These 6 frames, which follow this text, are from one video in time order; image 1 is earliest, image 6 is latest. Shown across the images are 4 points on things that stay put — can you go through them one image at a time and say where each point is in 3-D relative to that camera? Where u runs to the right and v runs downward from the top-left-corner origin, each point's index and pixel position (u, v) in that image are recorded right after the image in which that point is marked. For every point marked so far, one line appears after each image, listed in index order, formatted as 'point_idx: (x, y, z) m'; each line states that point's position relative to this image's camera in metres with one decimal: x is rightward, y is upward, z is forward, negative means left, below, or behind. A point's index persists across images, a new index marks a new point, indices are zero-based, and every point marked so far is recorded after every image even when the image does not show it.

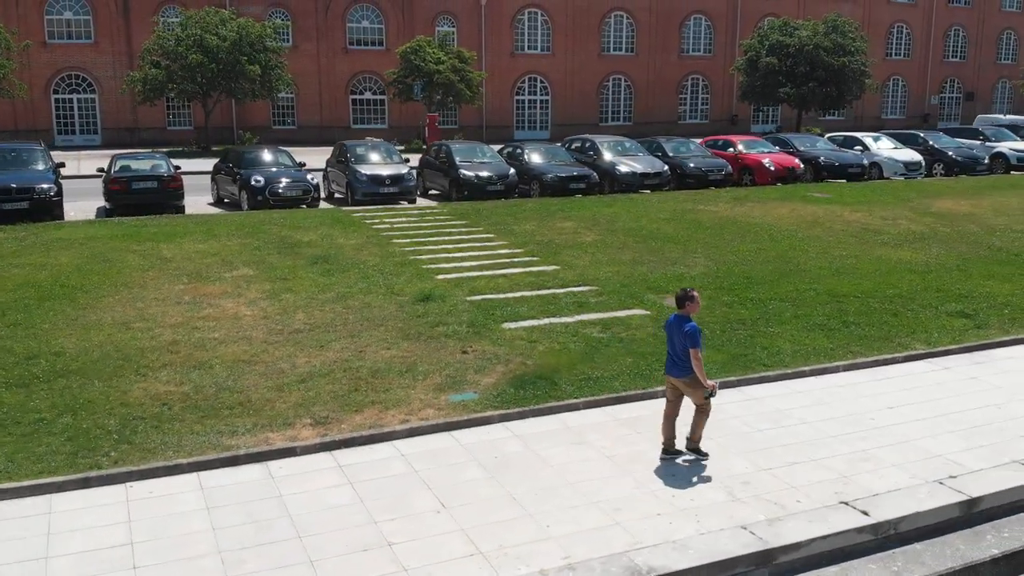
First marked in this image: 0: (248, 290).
0: (-3.3, 0.0, +11.7) m
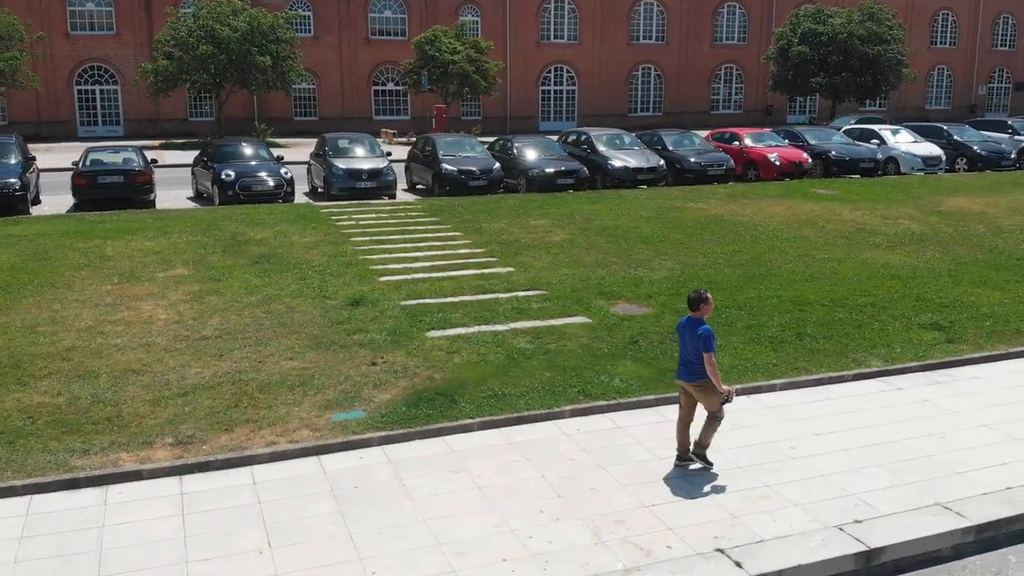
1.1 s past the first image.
0: (-4.1, 0.0, +11.2) m
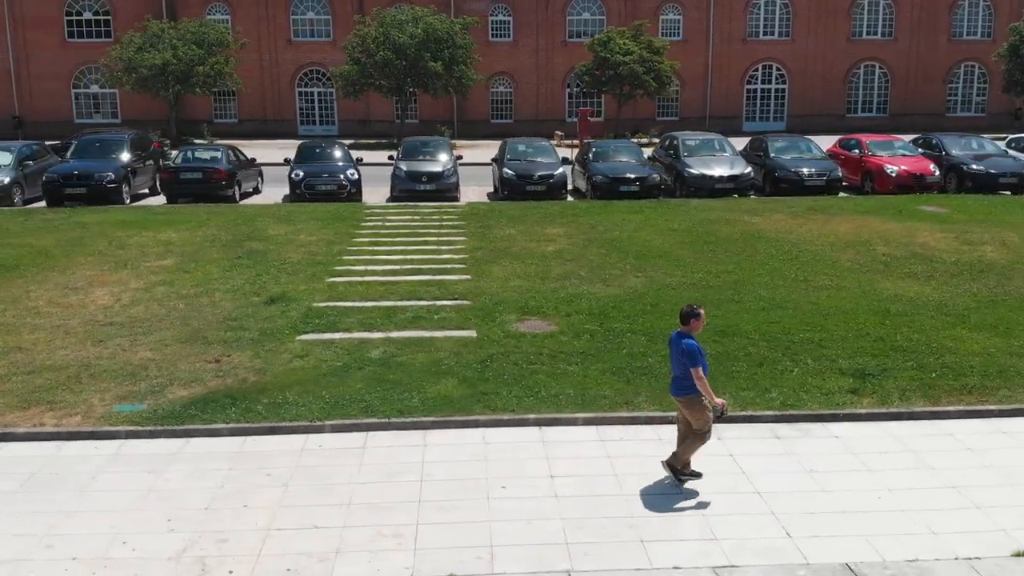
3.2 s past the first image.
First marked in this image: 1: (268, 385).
0: (-4.9, +0.1, +12.3) m
1: (-2.3, -0.9, +8.8) m
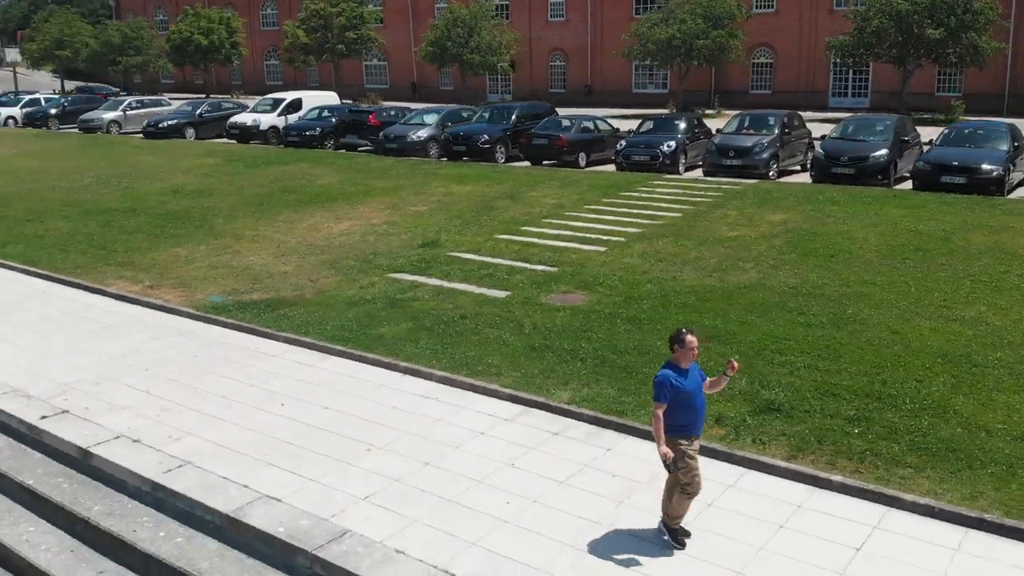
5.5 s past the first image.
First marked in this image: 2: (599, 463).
0: (-2.2, +1.2, +15.5) m
1: (-2.5, -0.2, +11.2) m
2: (+0.7, -1.3, +7.1) m
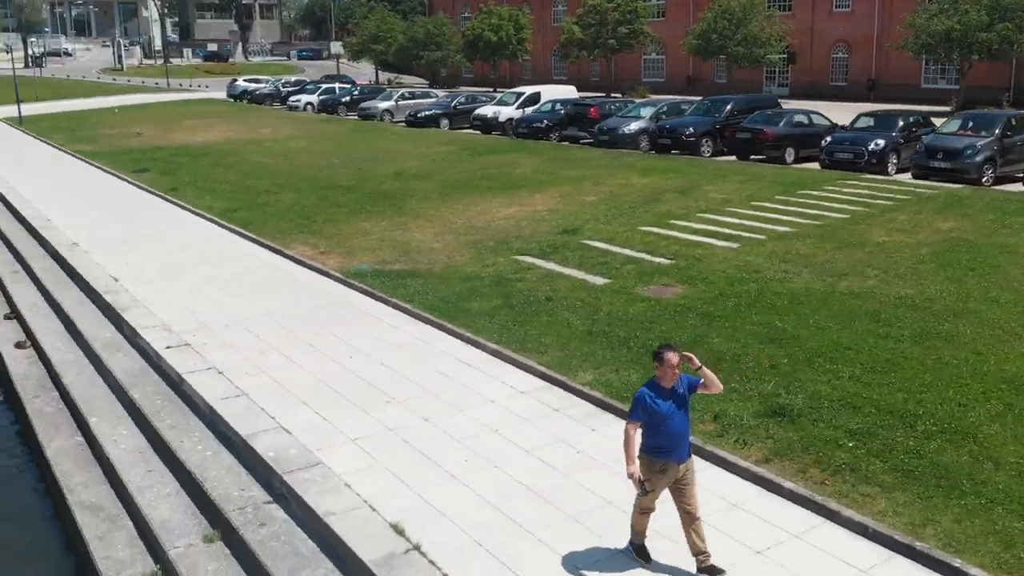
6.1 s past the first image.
0: (+0.7, +1.5, +16.2) m
1: (-1.1, +0.2, +12.3) m
2: (+0.5, -1.2, +7.5) m
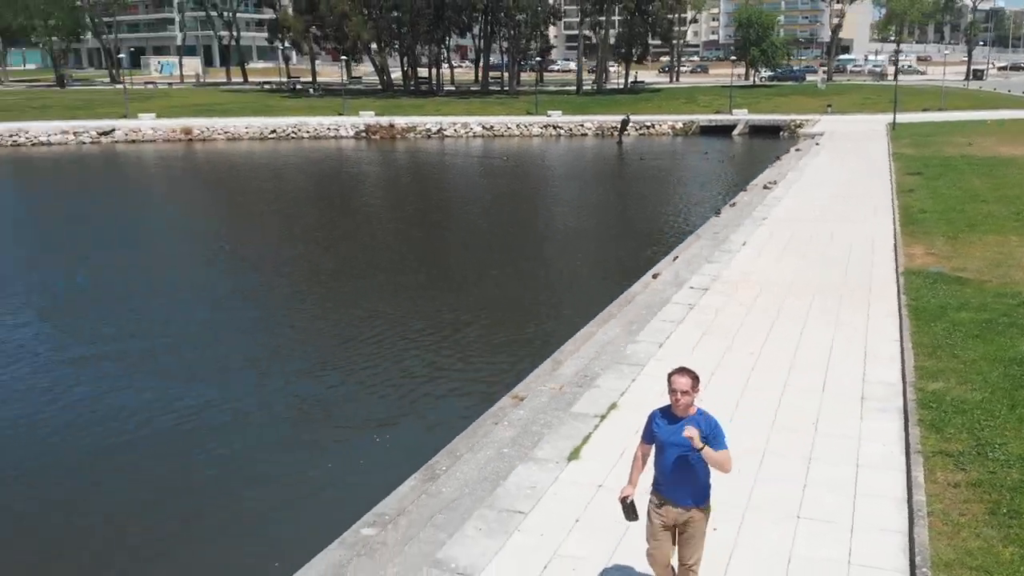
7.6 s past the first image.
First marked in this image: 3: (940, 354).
0: (+10.5, +0.5, +12.8) m
1: (+6.1, 0.0, +12.1) m
2: (+2.8, -1.1, +8.2) m
3: (+4.4, -0.7, +9.5) m
